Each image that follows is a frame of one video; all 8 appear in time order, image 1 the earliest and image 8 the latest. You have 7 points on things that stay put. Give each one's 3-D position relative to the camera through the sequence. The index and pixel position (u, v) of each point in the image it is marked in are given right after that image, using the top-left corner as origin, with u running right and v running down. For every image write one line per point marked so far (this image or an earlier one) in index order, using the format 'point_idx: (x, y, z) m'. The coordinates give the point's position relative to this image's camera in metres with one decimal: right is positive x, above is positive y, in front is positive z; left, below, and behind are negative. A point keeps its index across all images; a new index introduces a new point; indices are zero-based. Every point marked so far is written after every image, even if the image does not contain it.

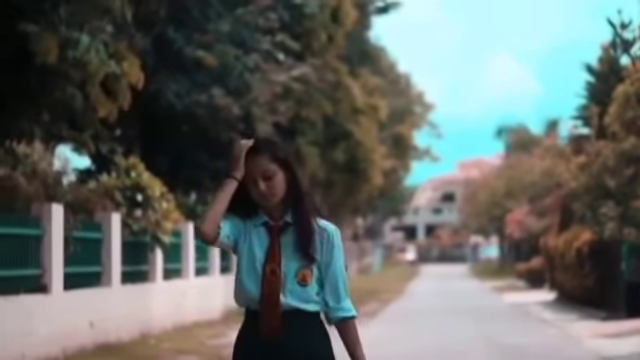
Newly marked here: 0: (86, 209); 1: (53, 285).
0: (-3.0, -0.4, +18.1) m
1: (-2.9, -1.1, +15.8) m
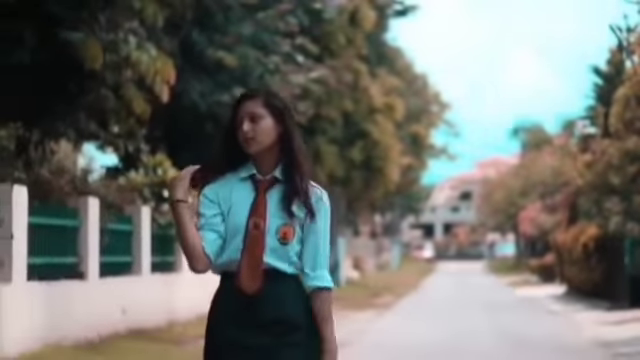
0: (-2.7, -0.3, +19.4) m
1: (-2.8, -1.1, +17.1) m
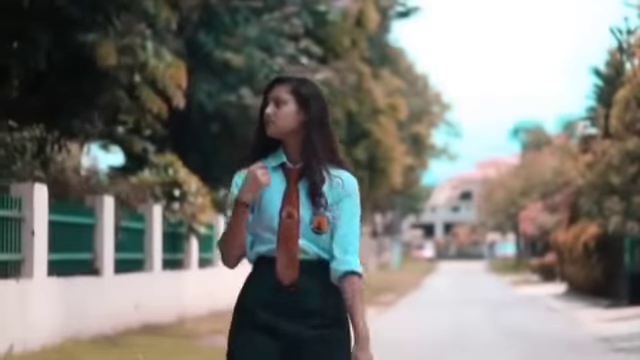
0: (-2.6, -0.3, +19.9) m
1: (-2.7, -1.1, +17.6) m
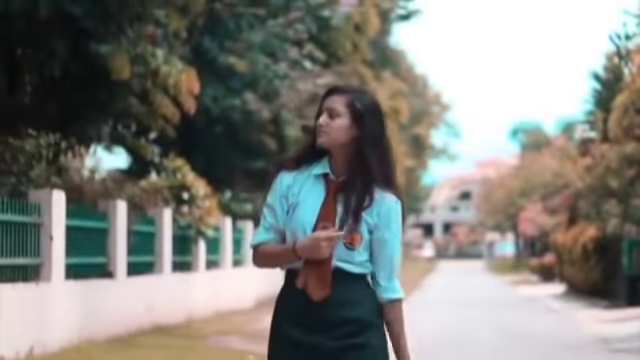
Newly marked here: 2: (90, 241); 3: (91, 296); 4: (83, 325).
0: (-2.6, -0.4, +20.4) m
1: (-2.6, -1.2, +18.2) m
2: (-2.7, -0.7, +17.2) m
3: (-2.7, -1.3, +16.6) m
4: (-2.7, -1.6, +16.2) m
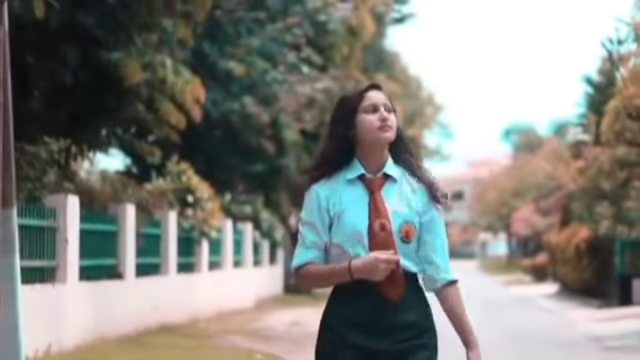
0: (-2.5, -0.4, +21.0) m
1: (-2.5, -1.2, +18.8) m
2: (-2.7, -0.8, +17.8) m
3: (-2.6, -1.4, +17.2) m
4: (-2.6, -1.7, +16.8) m
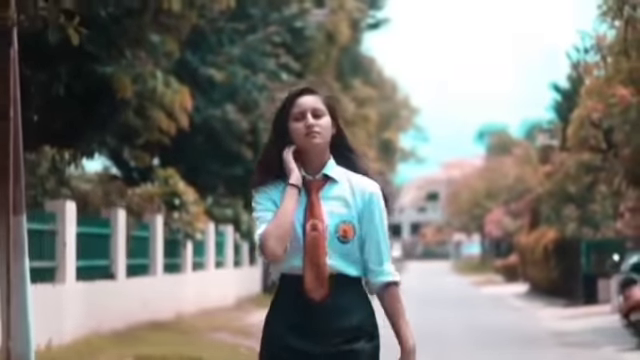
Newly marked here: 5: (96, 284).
0: (-2.8, -0.5, +22.2) m
1: (-2.8, -1.3, +19.9) m
2: (-3.0, -0.9, +18.9) m
3: (-2.9, -1.5, +18.4) m
4: (-2.9, -1.8, +18.0) m
5: (-2.9, -1.4, +18.5) m
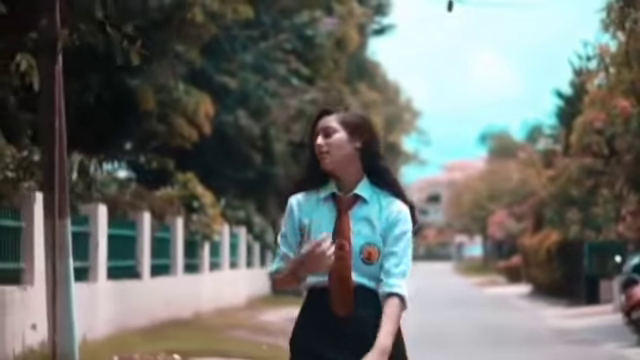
0: (-2.6, -0.6, +23.2) m
1: (-2.6, -1.3, +20.9) m
2: (-2.7, -0.9, +19.9) m
3: (-2.6, -1.5, +19.3) m
4: (-2.7, -1.8, +18.9) m
5: (-2.7, -1.4, +19.4) m
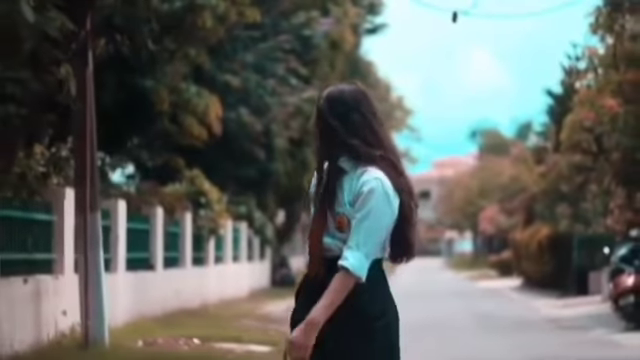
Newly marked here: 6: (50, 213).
0: (-2.6, -0.5, +24.3) m
1: (-2.5, -1.3, +22.0) m
2: (-2.7, -0.9, +21.0) m
3: (-2.6, -1.5, +20.5) m
4: (-2.6, -1.8, +20.1) m
5: (-2.6, -1.4, +20.5) m
6: (-3.0, -0.4, +15.8) m
